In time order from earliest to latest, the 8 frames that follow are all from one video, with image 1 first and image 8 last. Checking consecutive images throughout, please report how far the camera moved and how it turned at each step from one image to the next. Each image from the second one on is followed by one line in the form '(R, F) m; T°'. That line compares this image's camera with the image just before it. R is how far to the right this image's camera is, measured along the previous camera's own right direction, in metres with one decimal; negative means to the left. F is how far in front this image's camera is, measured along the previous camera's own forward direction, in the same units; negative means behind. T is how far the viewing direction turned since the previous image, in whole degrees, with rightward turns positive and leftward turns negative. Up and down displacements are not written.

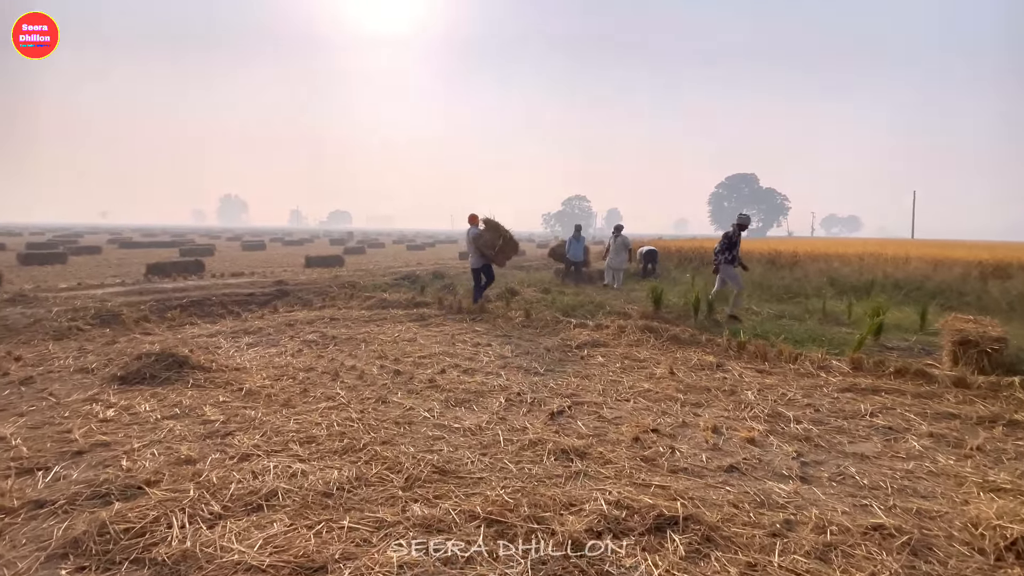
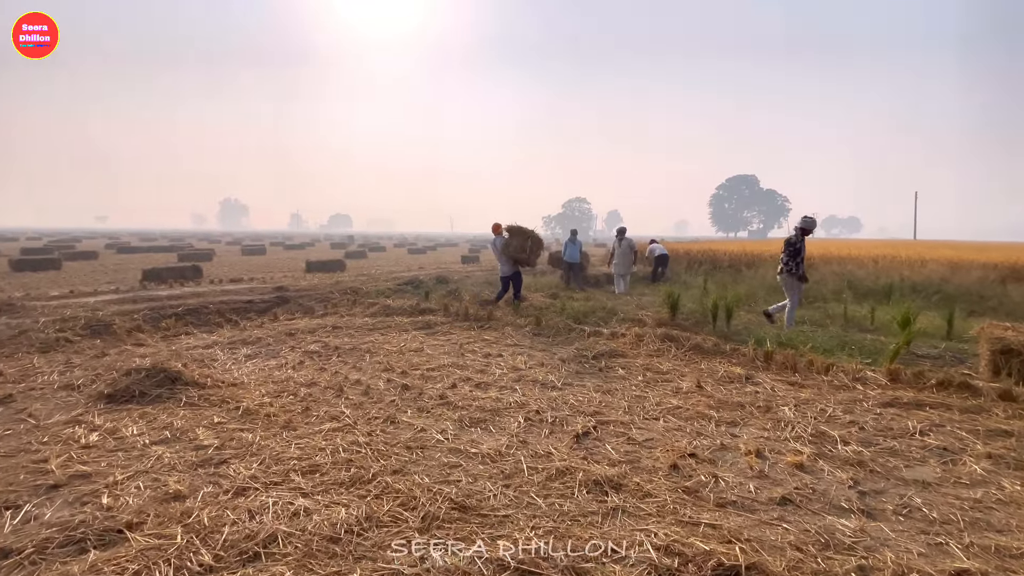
(-0.2, +0.3) m; 0°
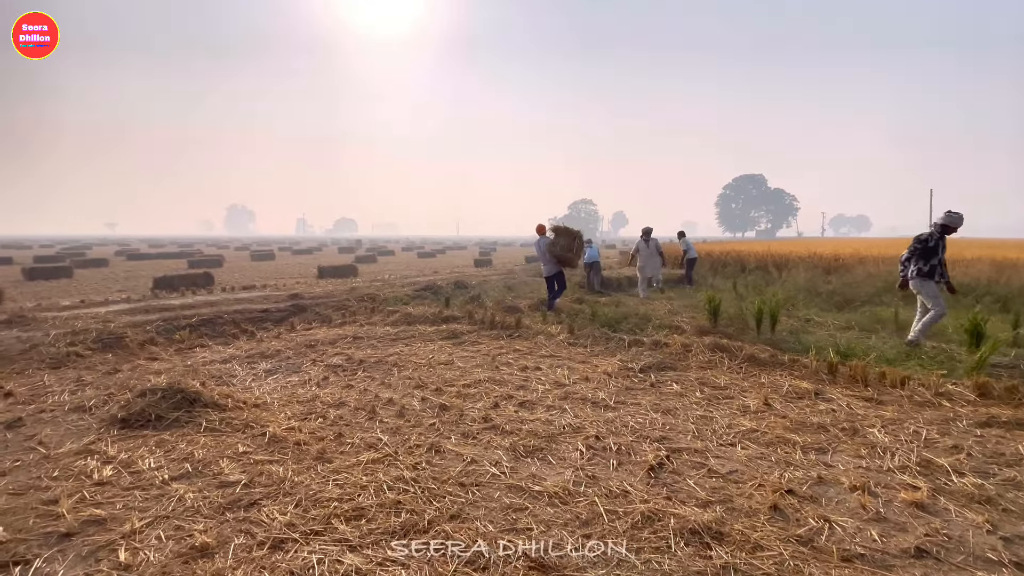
(-0.4, +0.4) m; -1°
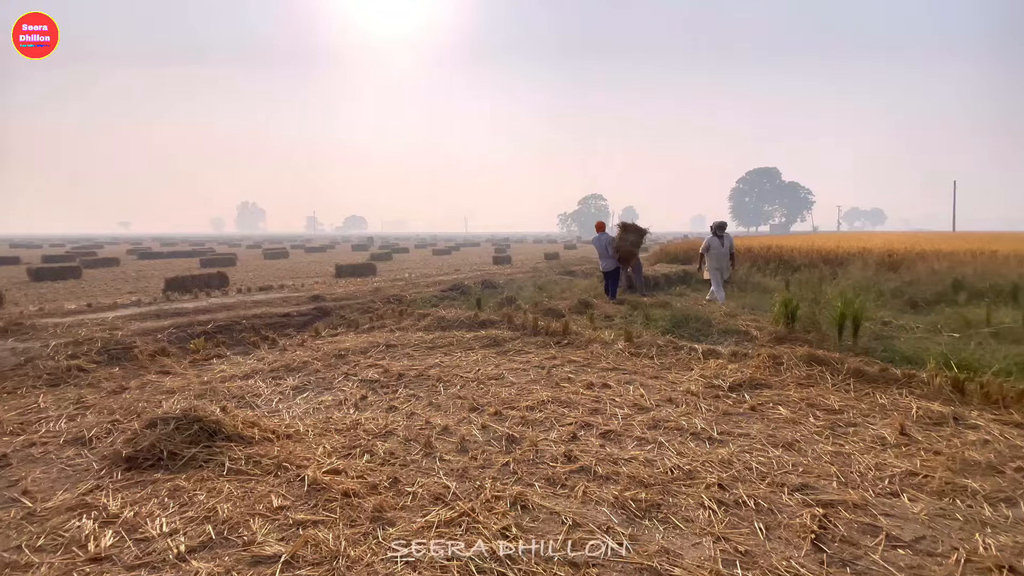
(-0.6, +0.8) m; -1°
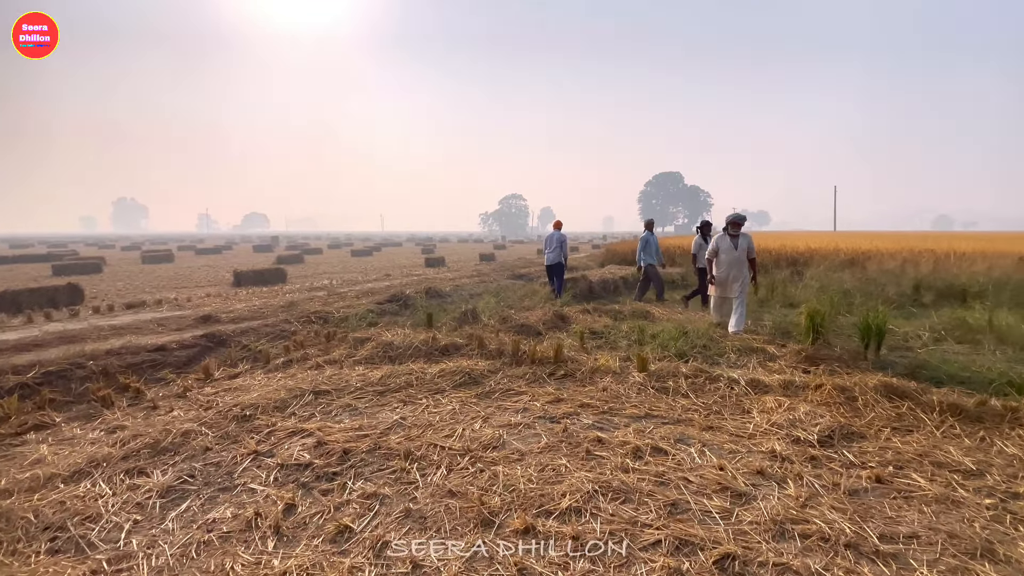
(-0.6, +1.7) m; +10°
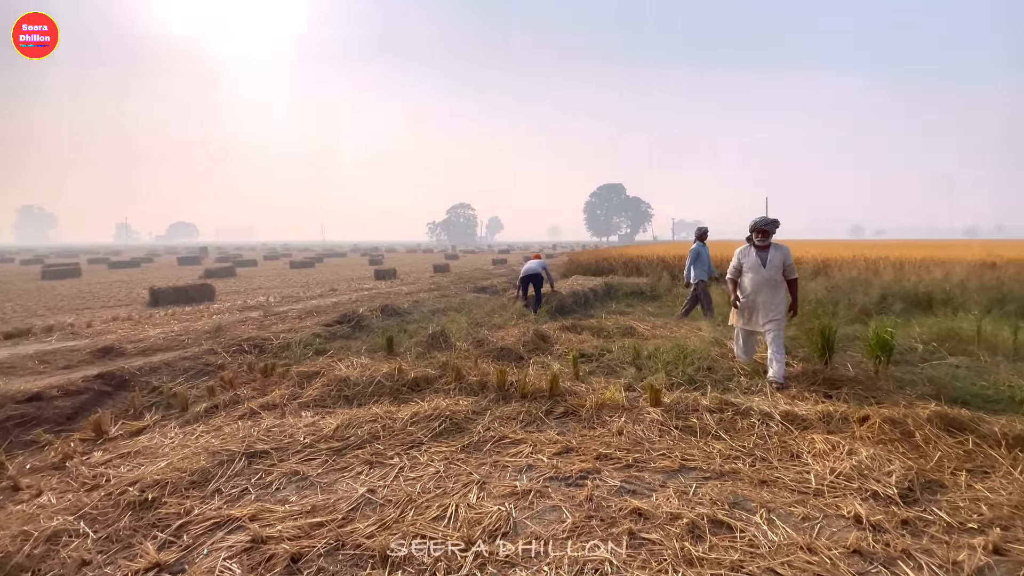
(-0.4, +0.9) m; +6°
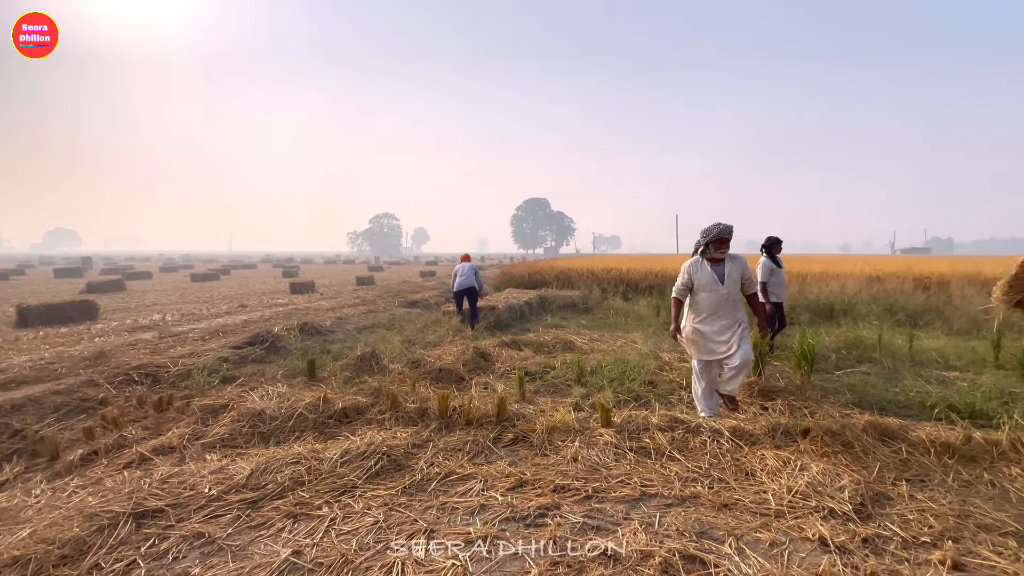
(-0.1, +0.3) m; +9°
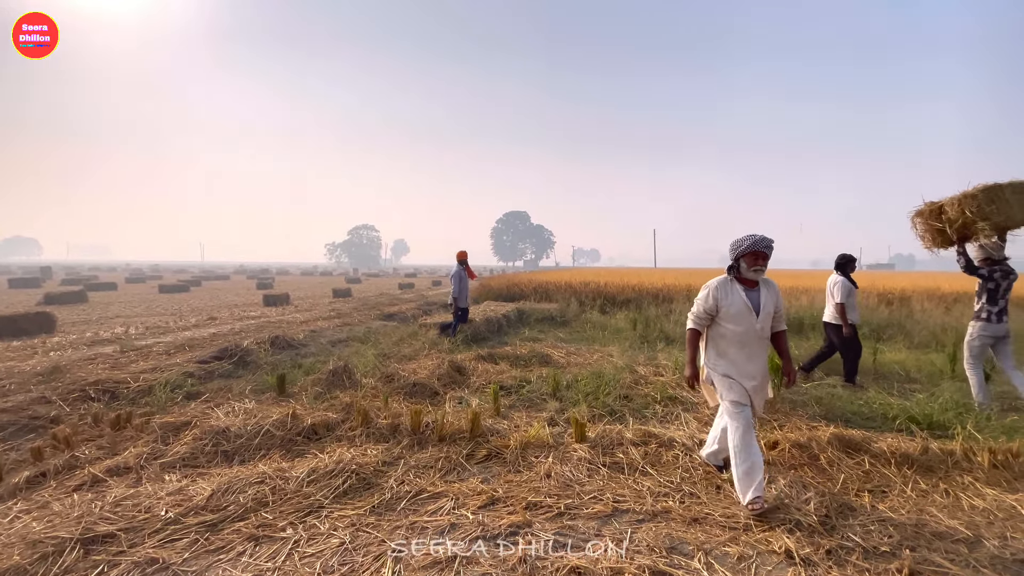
(0.0, 0.0) m; +2°
